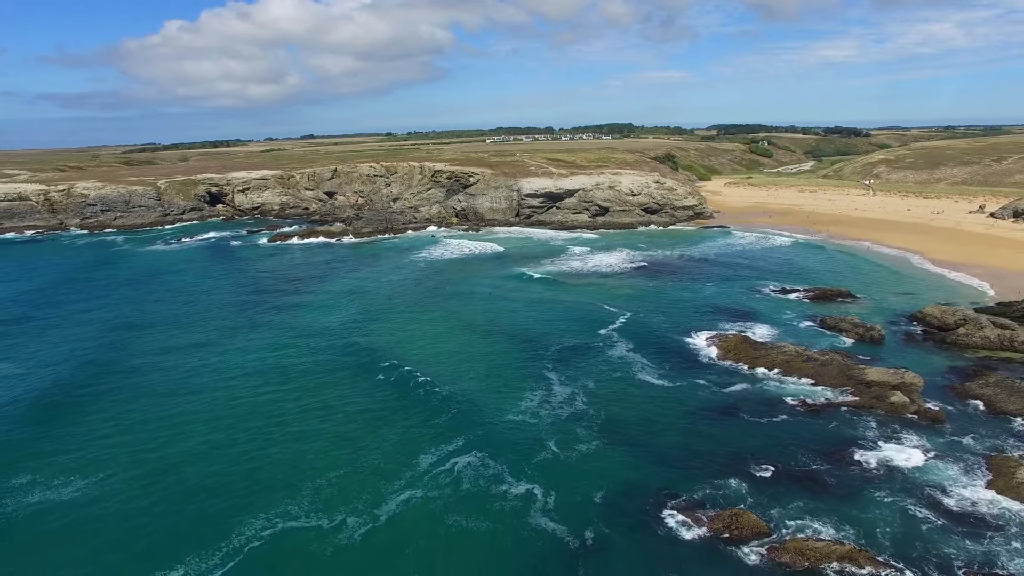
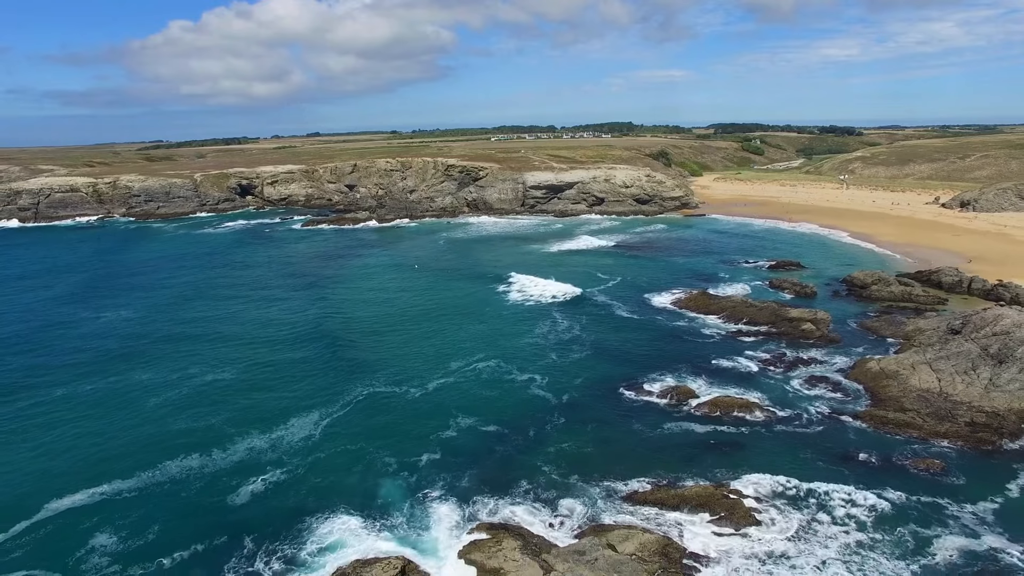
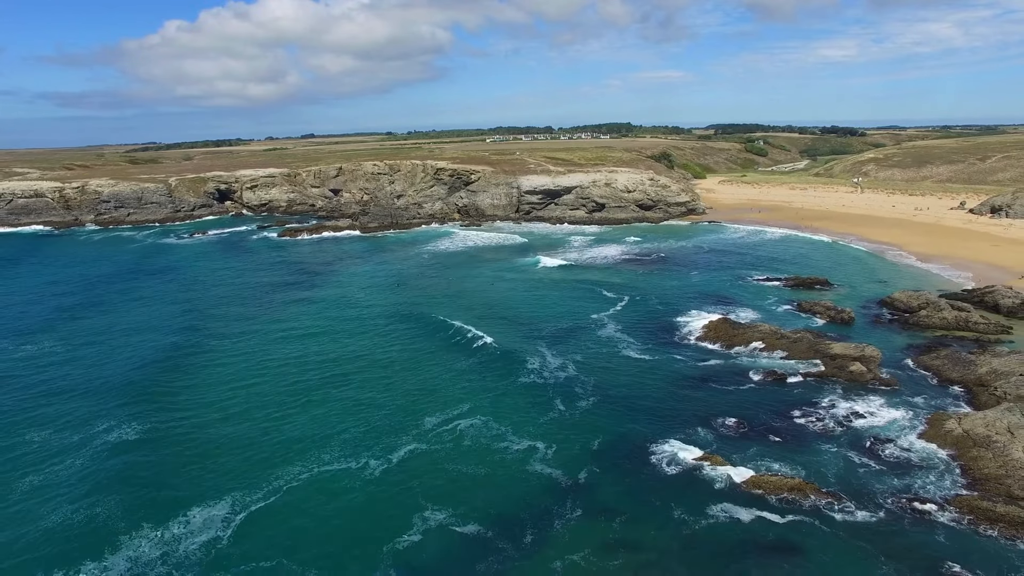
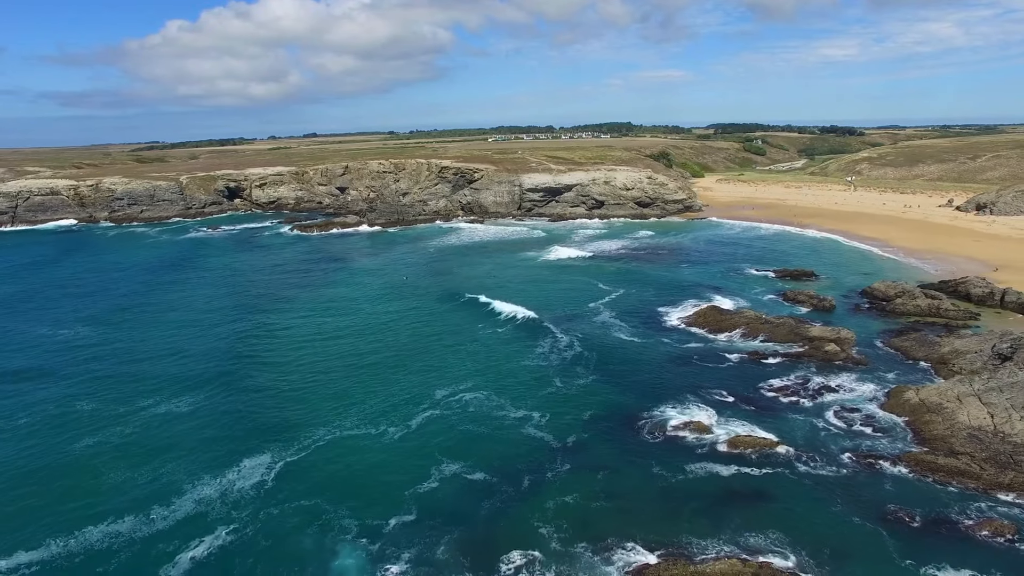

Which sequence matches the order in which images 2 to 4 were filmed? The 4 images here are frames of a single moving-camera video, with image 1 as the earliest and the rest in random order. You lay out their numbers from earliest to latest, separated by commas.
3, 4, 2
